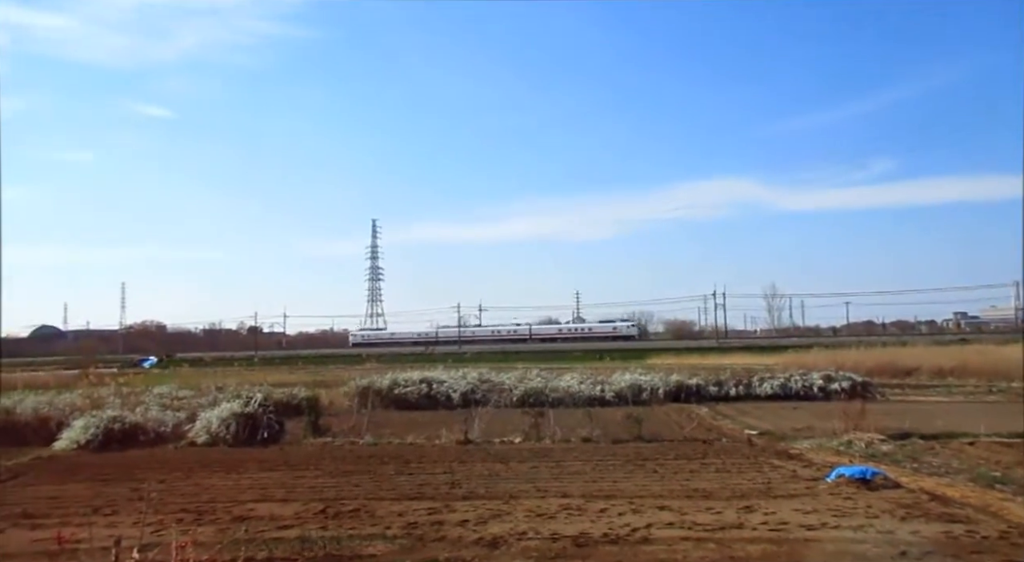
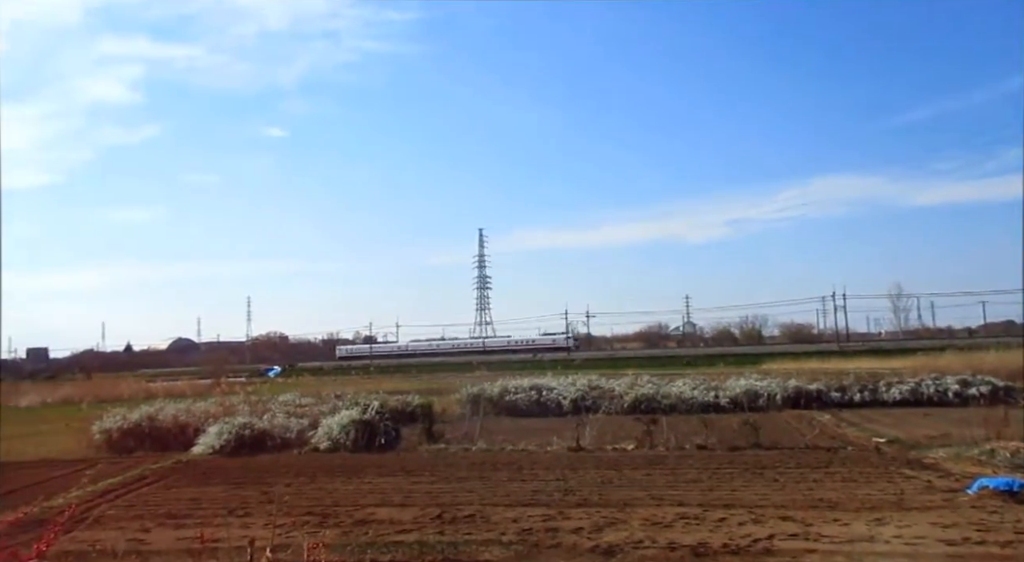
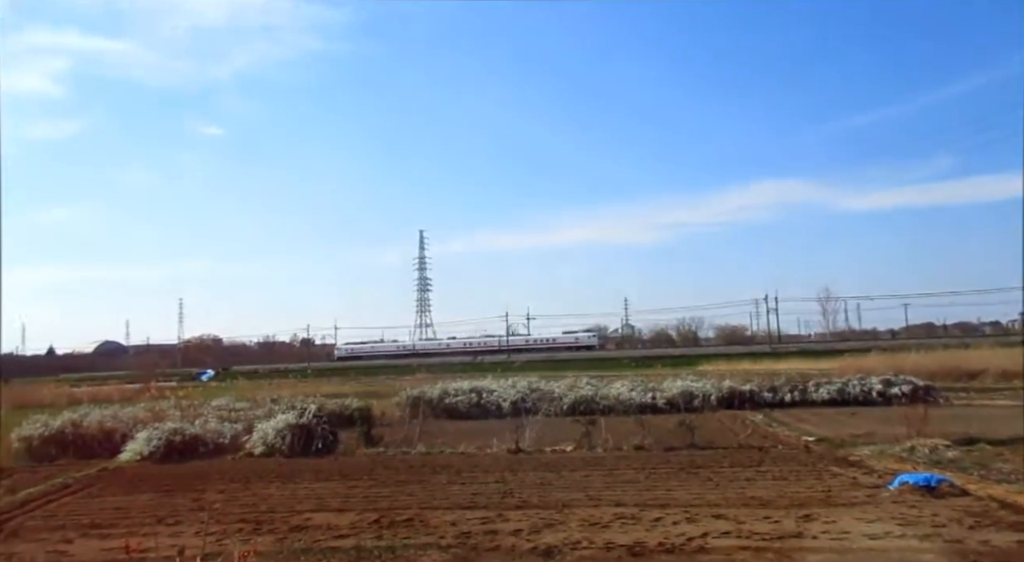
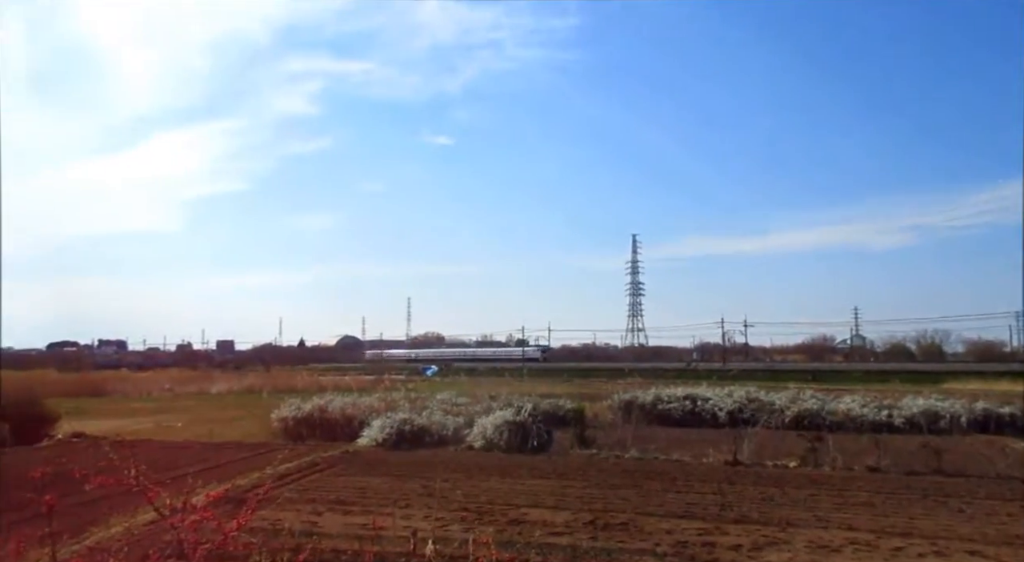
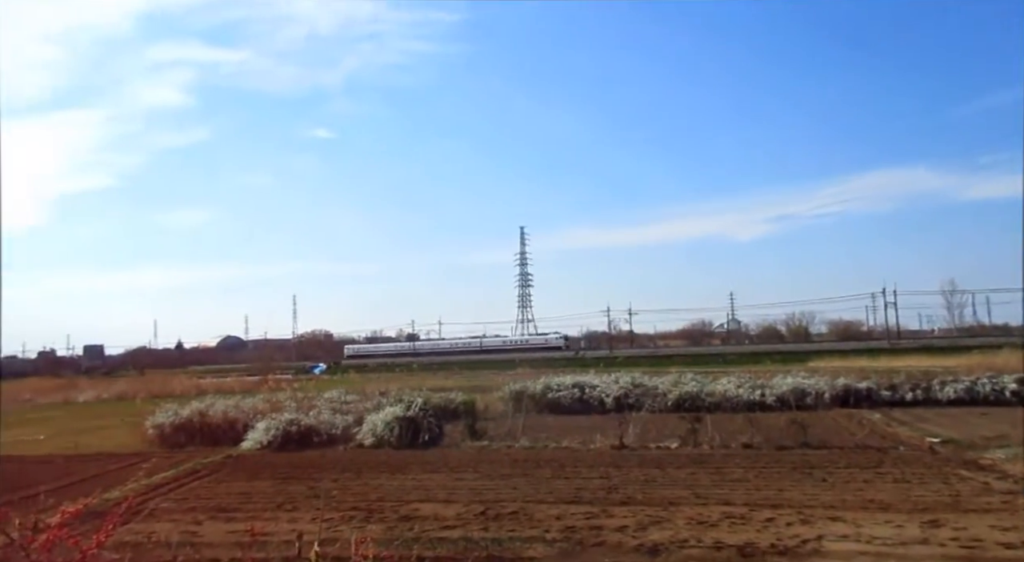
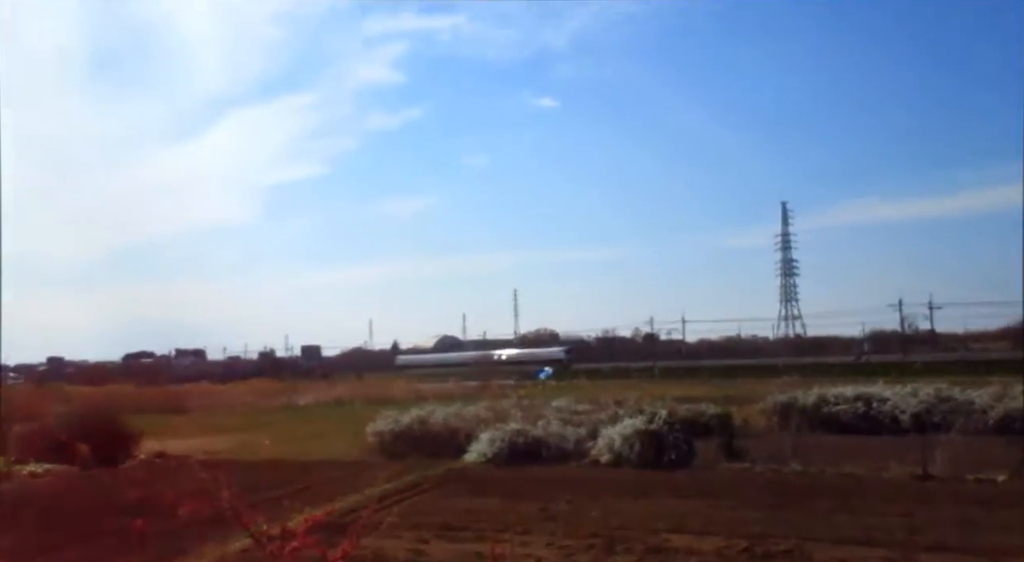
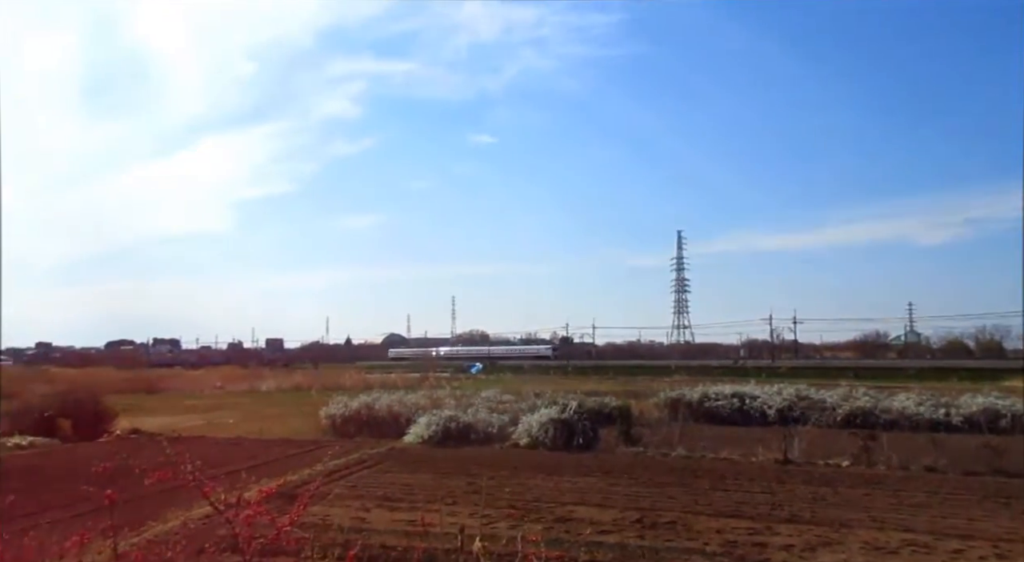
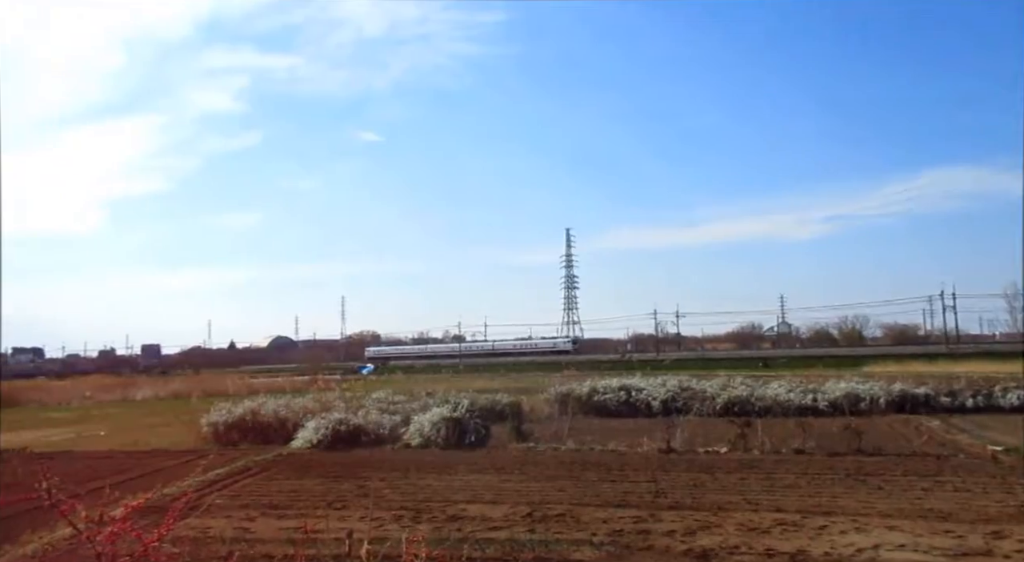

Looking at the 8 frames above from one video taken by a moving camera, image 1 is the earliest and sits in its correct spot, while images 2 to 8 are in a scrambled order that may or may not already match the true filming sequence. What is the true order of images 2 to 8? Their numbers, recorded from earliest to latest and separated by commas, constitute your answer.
3, 2, 5, 8, 4, 7, 6
